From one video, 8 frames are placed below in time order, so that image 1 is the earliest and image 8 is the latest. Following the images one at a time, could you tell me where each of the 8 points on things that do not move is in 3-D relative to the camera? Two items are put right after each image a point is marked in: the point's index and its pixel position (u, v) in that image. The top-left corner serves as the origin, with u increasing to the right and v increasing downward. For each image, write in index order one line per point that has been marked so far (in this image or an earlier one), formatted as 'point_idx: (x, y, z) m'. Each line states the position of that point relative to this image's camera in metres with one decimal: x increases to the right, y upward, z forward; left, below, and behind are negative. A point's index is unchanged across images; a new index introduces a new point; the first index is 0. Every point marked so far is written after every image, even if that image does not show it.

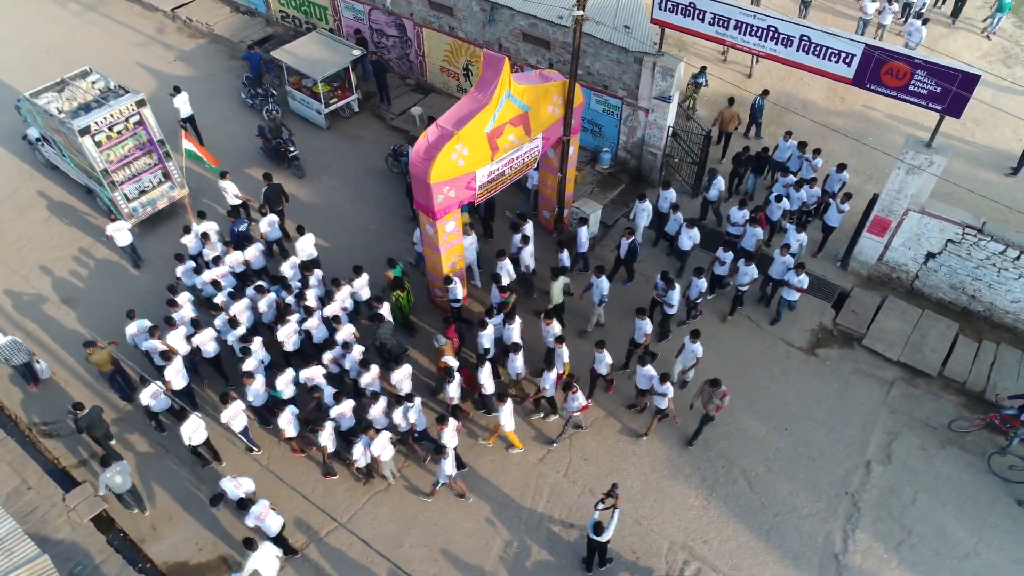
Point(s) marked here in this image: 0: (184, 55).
0: (-8.4, +6.0, +18.4) m
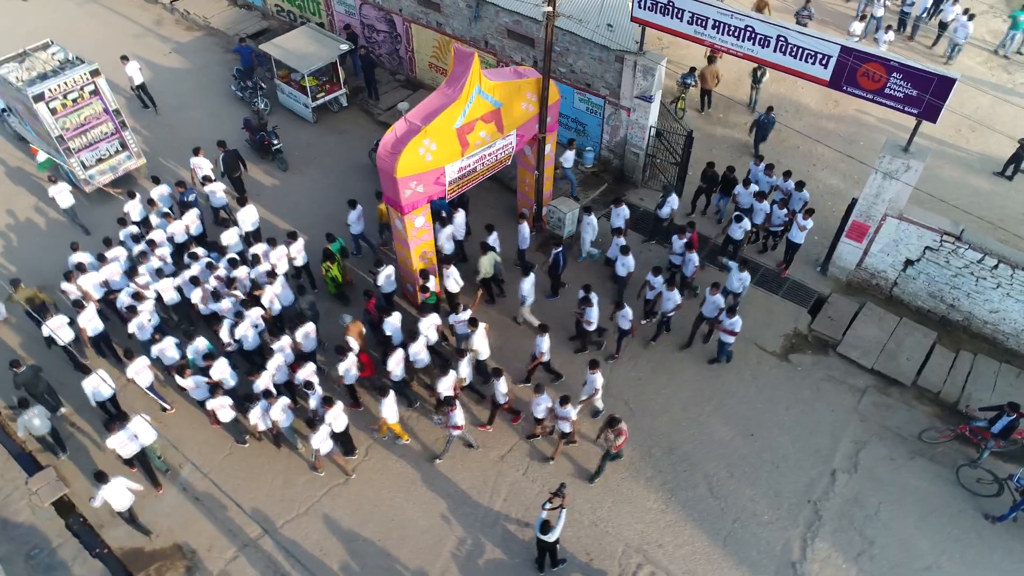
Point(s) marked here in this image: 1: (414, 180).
0: (-8.6, +6.2, +18.5) m
1: (-1.4, +1.6, +10.4) m
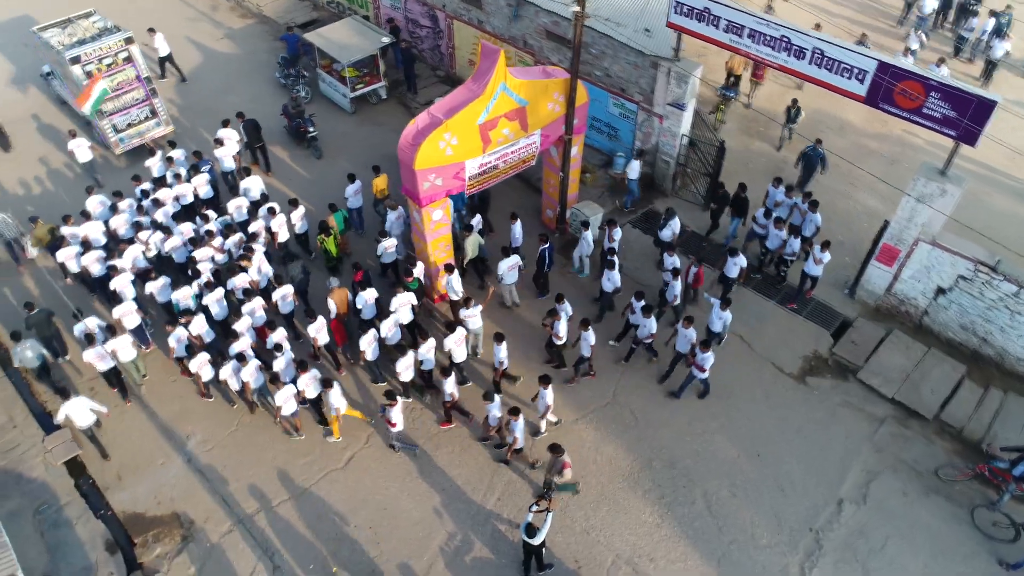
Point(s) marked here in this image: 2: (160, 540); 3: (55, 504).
0: (-7.4, +6.7, +19.0) m
1: (-1.2, +1.7, +10.5) m
2: (-4.7, -3.4, +9.5) m
3: (-6.4, -3.0, +10.0) m
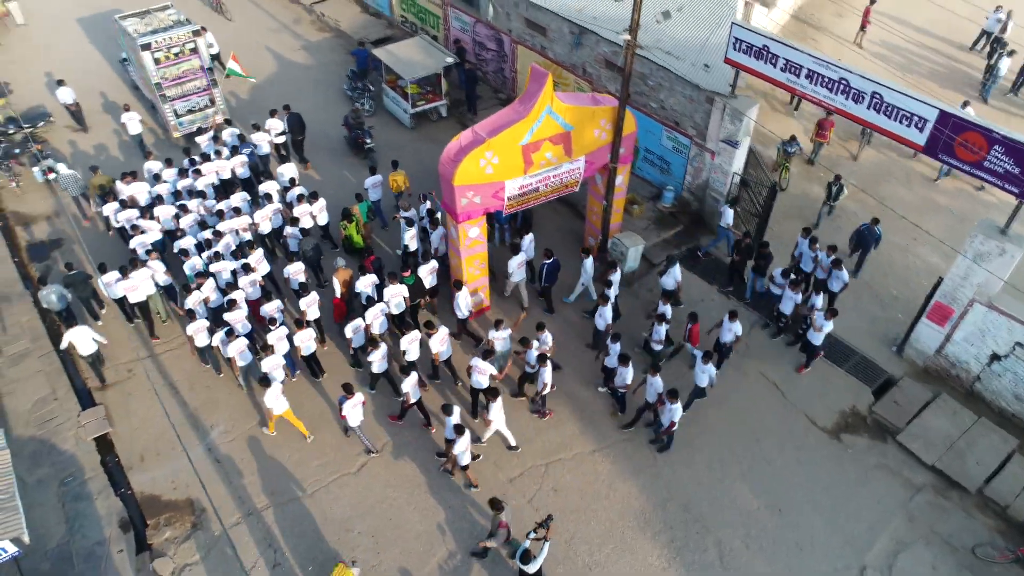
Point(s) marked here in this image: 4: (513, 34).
0: (-5.6, +6.7, +19.8) m
1: (-0.6, +1.4, +10.6) m
2: (-4.6, -3.2, +9.8) m
3: (-6.2, -2.7, +10.4) m
4: (0.0, +5.8, +16.3) m
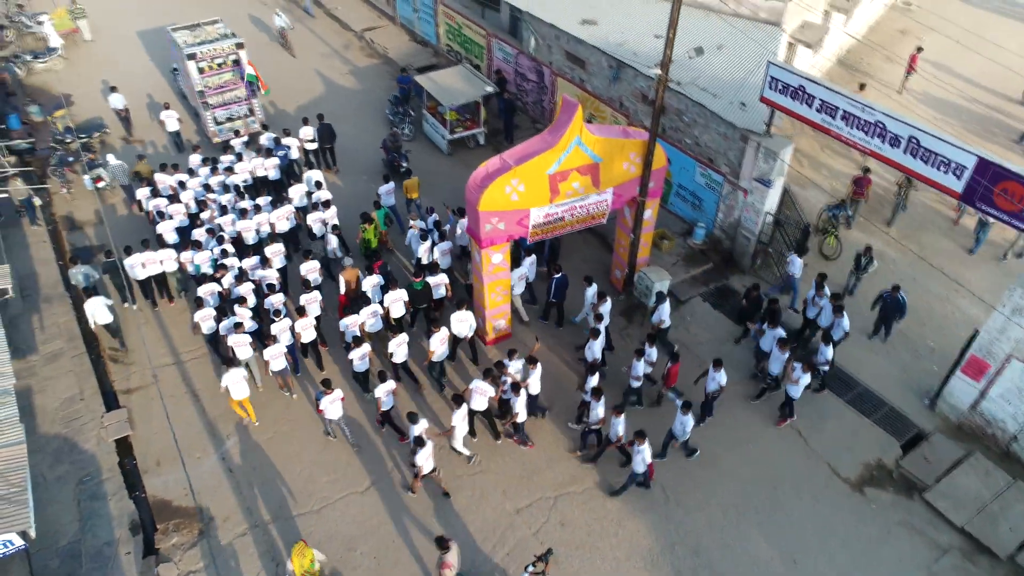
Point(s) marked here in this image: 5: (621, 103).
0: (-4.4, +6.2, +20.3) m
1: (-0.2, +1.1, +10.6) m
2: (-4.6, -3.3, +9.9) m
3: (-6.1, -2.8, +10.6) m
4: (+0.9, +5.1, +16.5) m
5: (+2.3, +3.9, +15.0) m
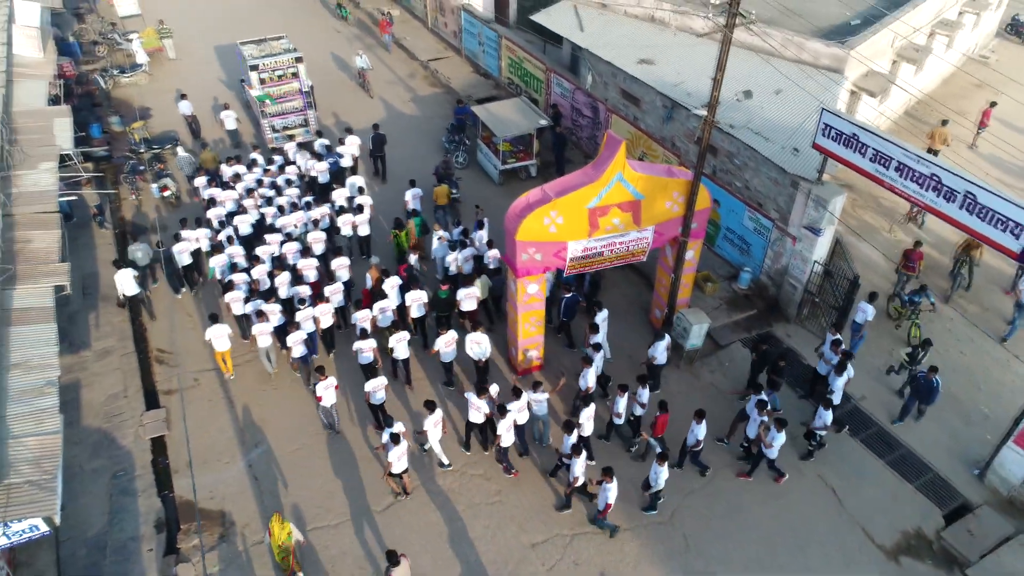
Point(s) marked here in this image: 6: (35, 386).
0: (-2.7, +5.5, +20.9) m
1: (+0.3, +0.6, +10.7) m
2: (-4.4, -3.4, +10.1) m
3: (-5.8, -2.8, +10.9) m
4: (+2.2, +4.3, +16.6) m
5: (+3.4, +3.0, +14.9) m
6: (-6.0, -1.2, +9.0) m
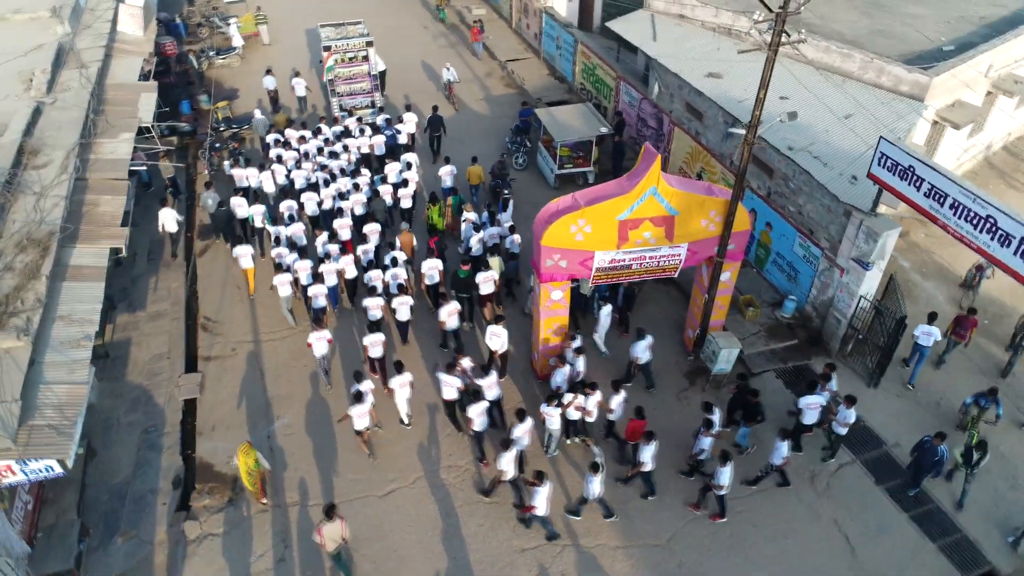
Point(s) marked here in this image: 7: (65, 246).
0: (-0.6, +5.6, +21.1) m
1: (+0.7, +0.5, +10.6) m
2: (-4.4, -3.0, +10.6) m
3: (-5.7, -2.3, +11.6) m
4: (+3.6, +3.9, +16.3) m
5: (+4.4, +2.6, +14.5) m
6: (-5.9, -0.7, +9.6) m
7: (-6.9, +0.6, +11.1) m
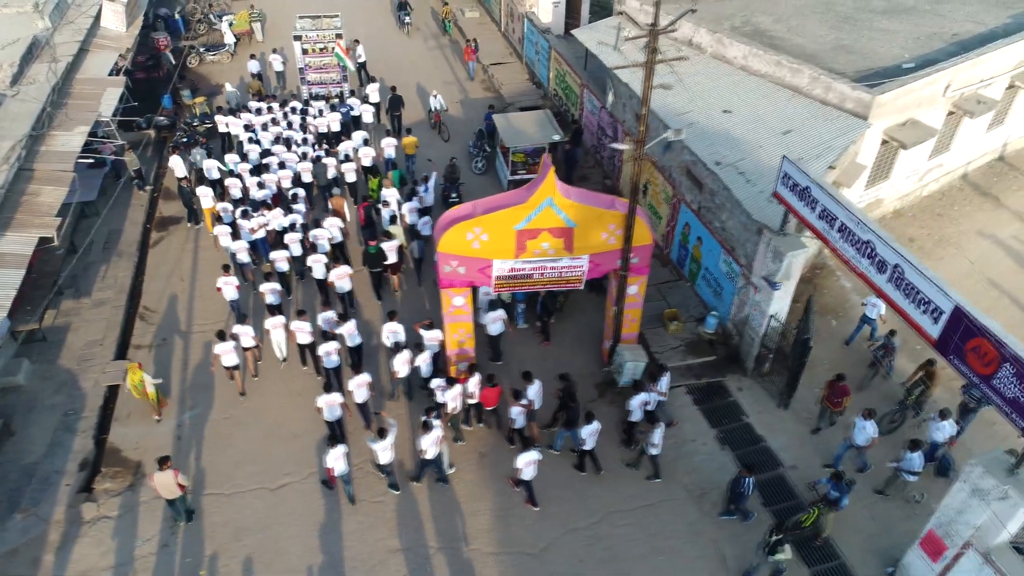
0: (-1.4, +5.5, +21.3) m
1: (-0.9, +0.4, +10.7) m
2: (-6.1, -2.9, +11.0) m
3: (-7.3, -2.1, +12.1) m
4: (+2.5, +3.7, +16.3) m
5: (+3.2, +2.3, +14.4) m
6: (-7.5, -0.5, +10.1) m
7: (-8.4, +0.9, +11.7) m
